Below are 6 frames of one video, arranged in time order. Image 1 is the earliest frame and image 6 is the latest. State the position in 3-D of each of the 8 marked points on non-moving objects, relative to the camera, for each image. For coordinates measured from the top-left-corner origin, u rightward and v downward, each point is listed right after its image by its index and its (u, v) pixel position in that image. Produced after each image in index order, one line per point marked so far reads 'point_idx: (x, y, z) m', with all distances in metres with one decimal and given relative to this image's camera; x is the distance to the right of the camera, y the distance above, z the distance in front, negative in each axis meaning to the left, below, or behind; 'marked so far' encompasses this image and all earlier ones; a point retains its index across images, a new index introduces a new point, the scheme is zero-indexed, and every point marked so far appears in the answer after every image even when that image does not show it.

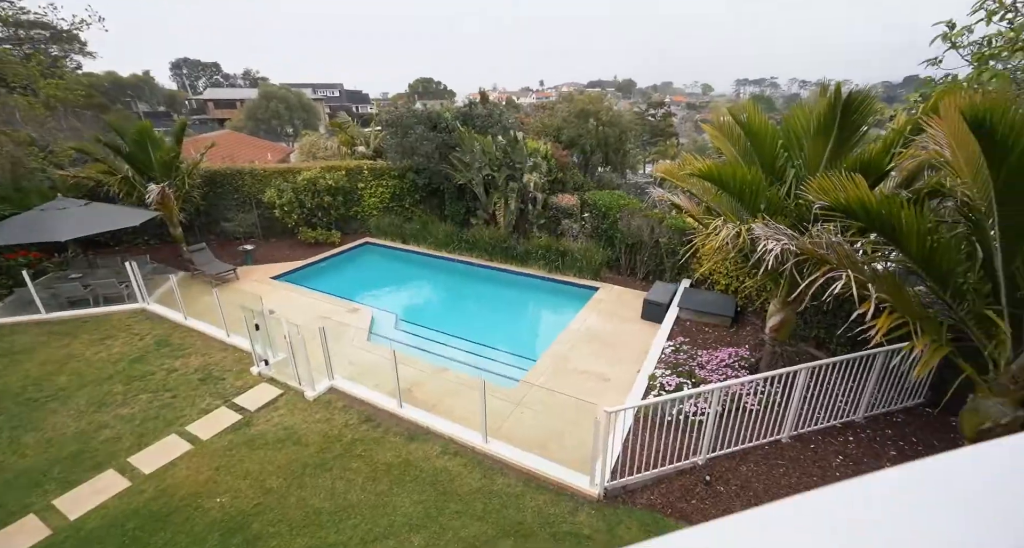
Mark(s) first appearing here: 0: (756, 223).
0: (+2.5, +0.5, +4.2) m
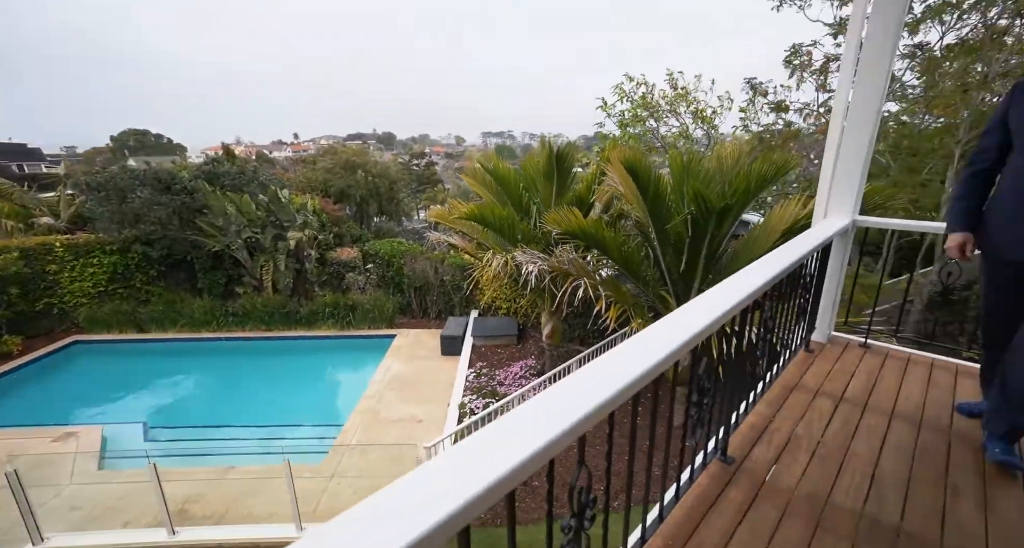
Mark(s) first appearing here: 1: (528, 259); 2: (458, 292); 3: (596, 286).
0: (+0.1, +0.3, +5.2) m
1: (+0.2, +0.2, +5.0) m
2: (-1.2, -0.4, +9.4) m
3: (+0.9, -0.1, +4.6) m
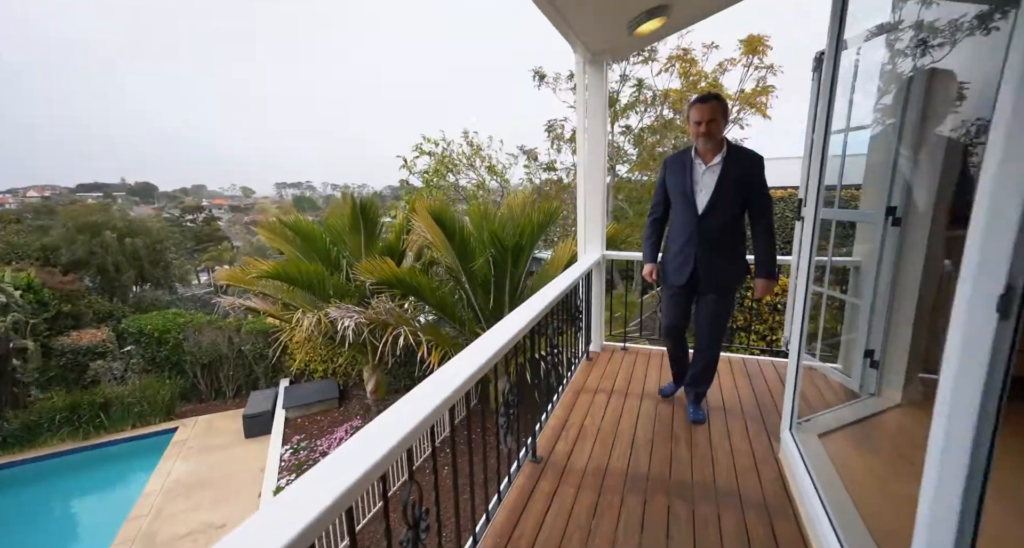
0: (-2.2, -0.4, +5.0) m
1: (-2.0, -0.5, +4.8) m
2: (-5.0, -1.7, +8.2) m
3: (-1.1, -0.7, +4.7) m
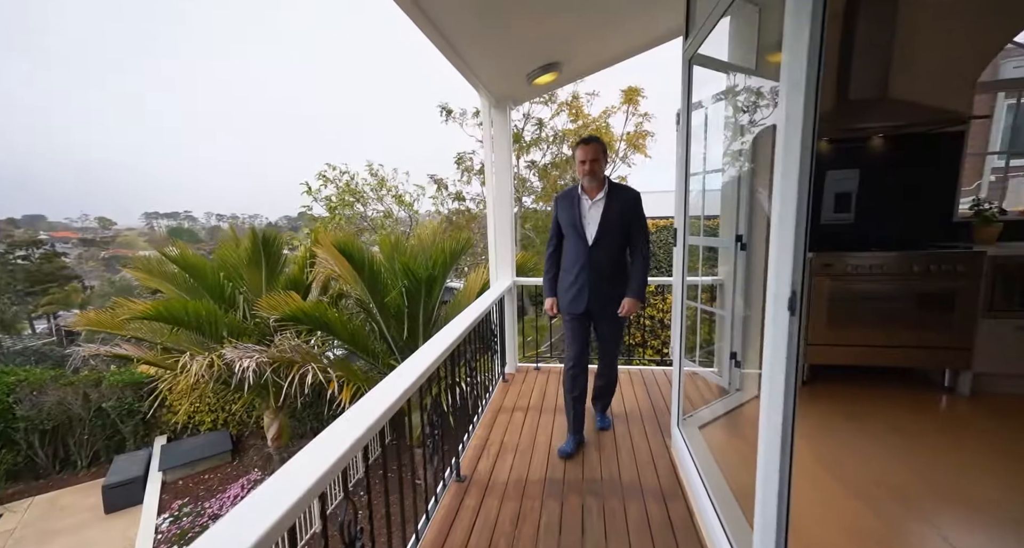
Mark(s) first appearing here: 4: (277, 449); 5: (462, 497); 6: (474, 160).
0: (-3.2, -0.8, +4.5) m
1: (-2.9, -0.9, +4.4) m
2: (-6.5, -2.4, +7.0) m
3: (-2.0, -1.0, +4.5) m
4: (-3.2, -2.3, +5.6) m
5: (-0.2, -1.0, +1.9) m
6: (-0.7, +2.1, +7.6) m
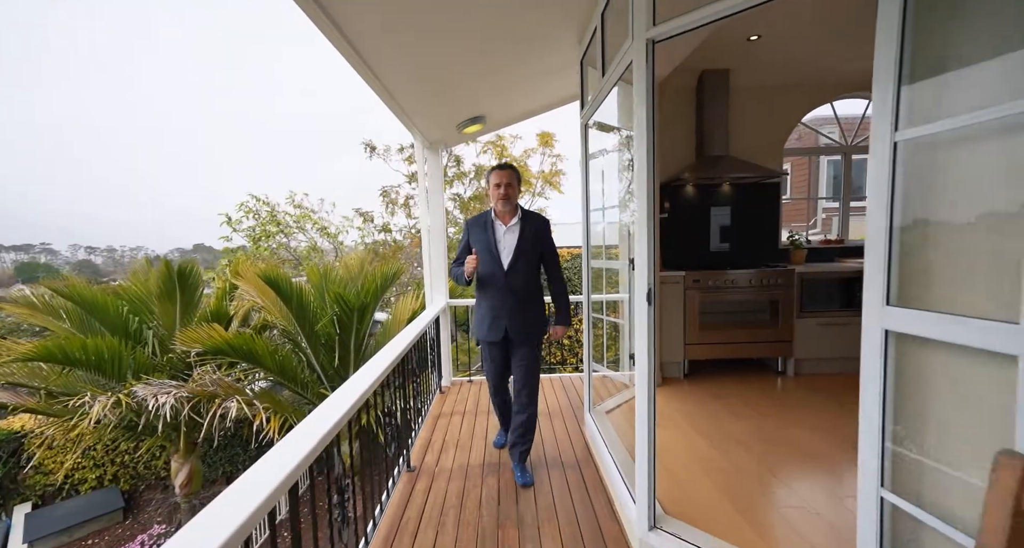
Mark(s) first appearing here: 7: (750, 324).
0: (-3.9, -1.2, +4.2) m
1: (-3.6, -1.2, +4.1) m
2: (-7.5, -3.0, +5.9) m
3: (-2.8, -1.4, +4.4) m
4: (-4.0, -2.7, +5.1) m
5: (-0.5, -1.1, +2.2) m
6: (-2.1, +1.5, +7.9) m
7: (+1.8, -0.4, +3.2) m
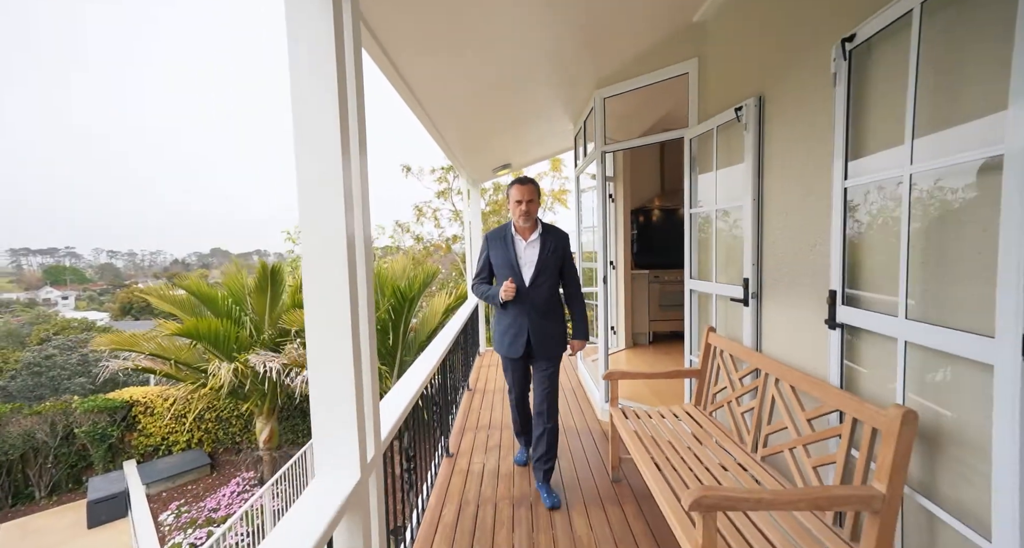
0: (-3.7, -1.2, +5.6) m
1: (-3.4, -1.2, +5.5) m
2: (-7.3, -3.0, +7.4) m
3: (-2.6, -1.3, +5.8) m
4: (-3.8, -2.7, +6.5) m
5: (-0.4, -1.1, +3.5) m
6: (-1.8, +1.5, +9.3) m
7: (+2.0, -0.4, +4.5) m
